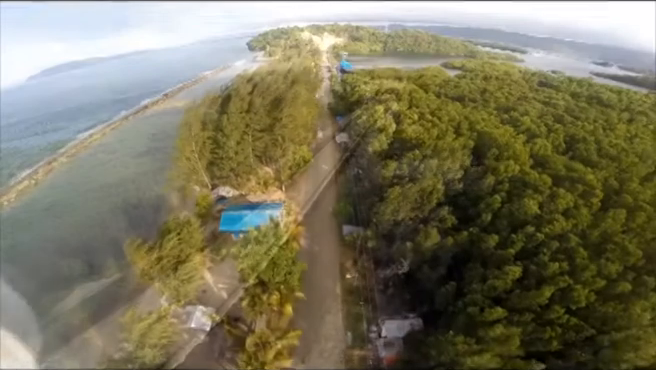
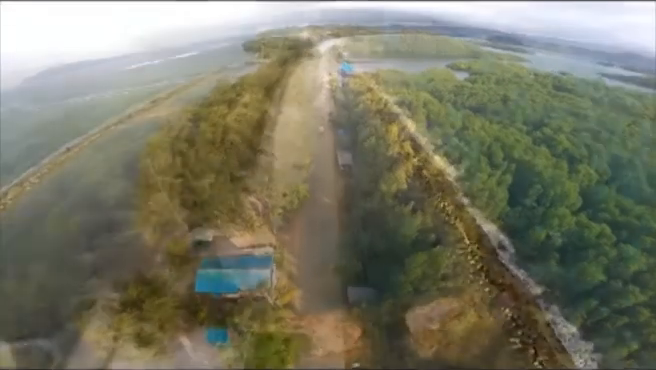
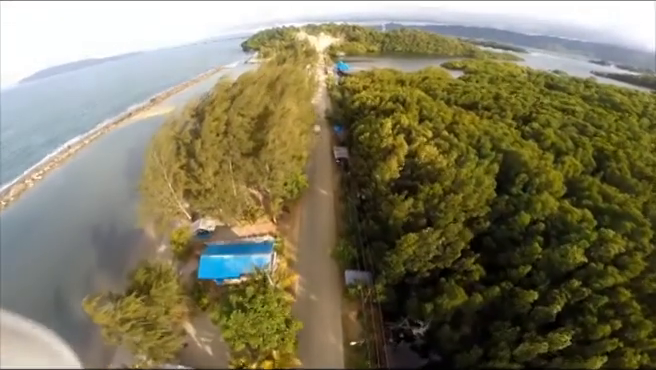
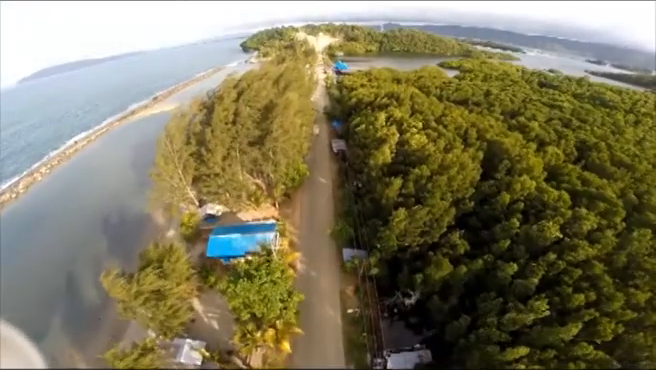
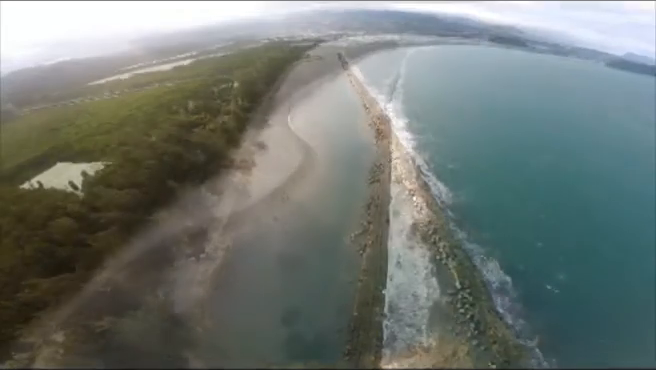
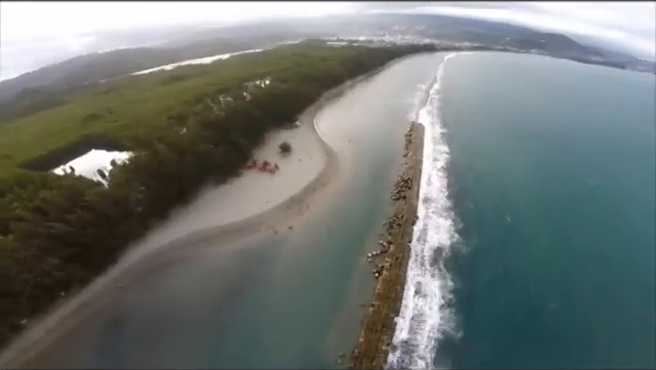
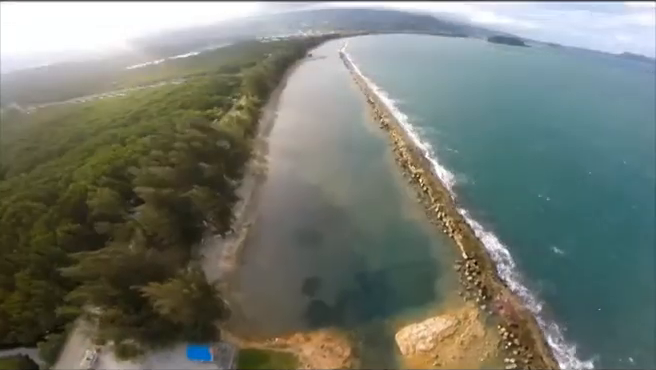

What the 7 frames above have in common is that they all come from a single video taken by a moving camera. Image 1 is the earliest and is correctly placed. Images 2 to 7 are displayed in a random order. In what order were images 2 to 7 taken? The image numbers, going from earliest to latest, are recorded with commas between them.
4, 3, 2, 7, 5, 6
